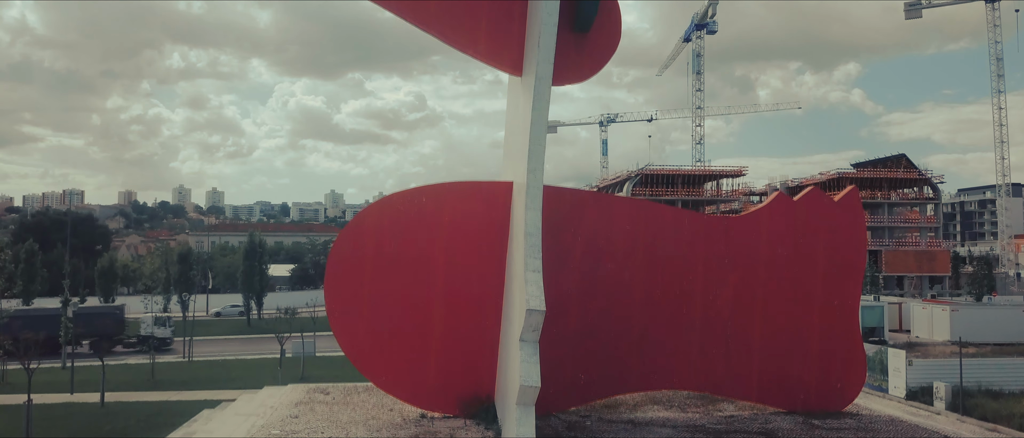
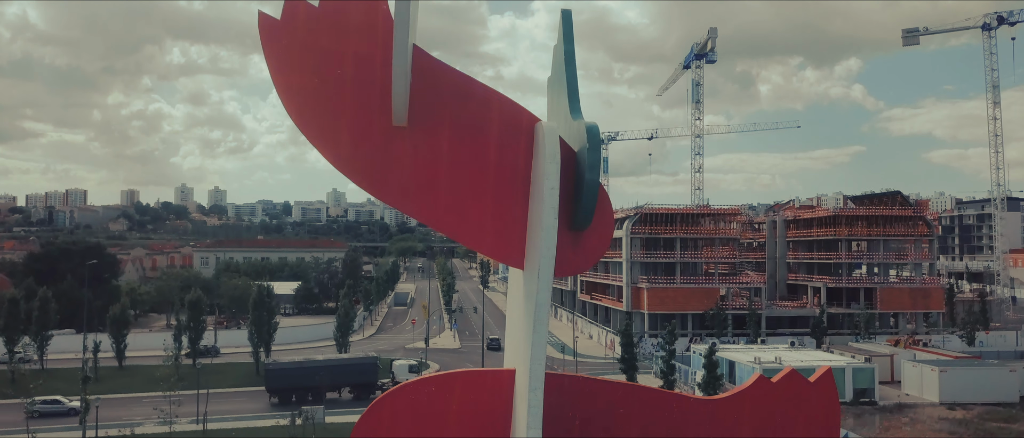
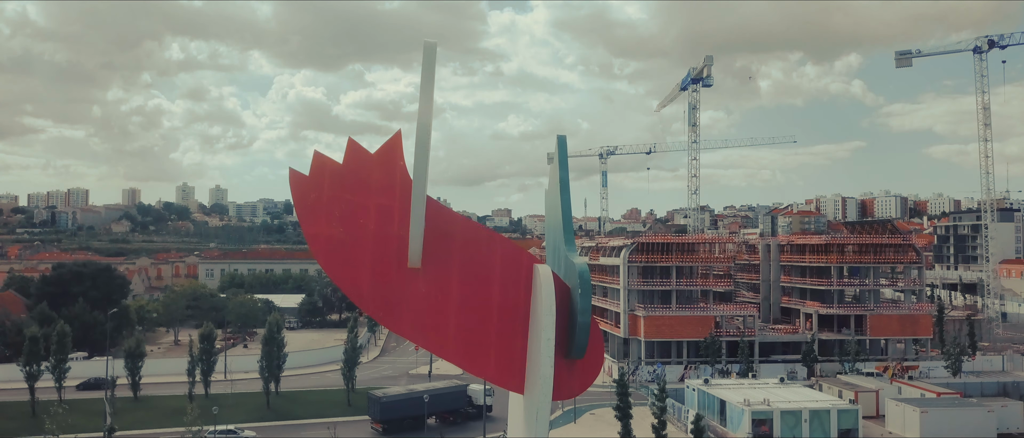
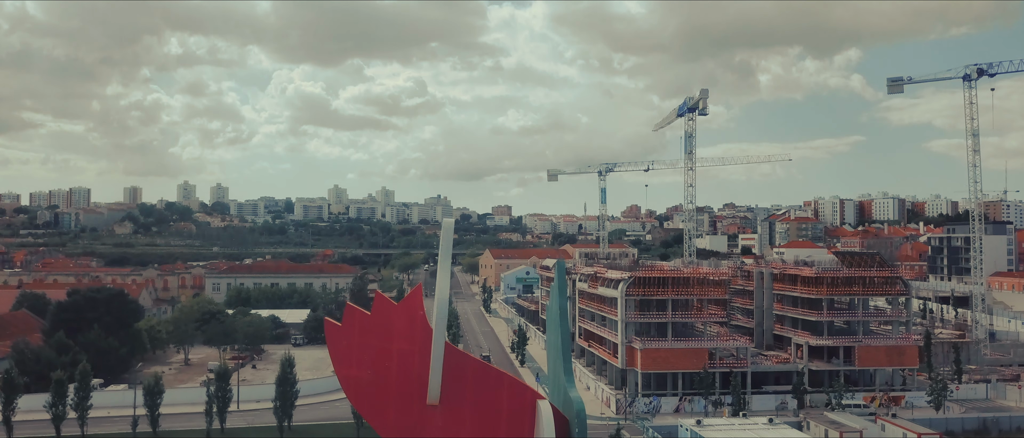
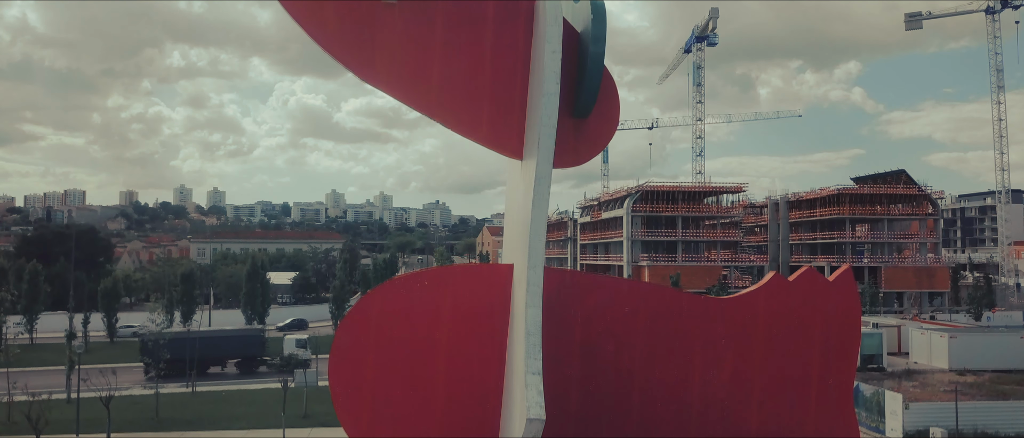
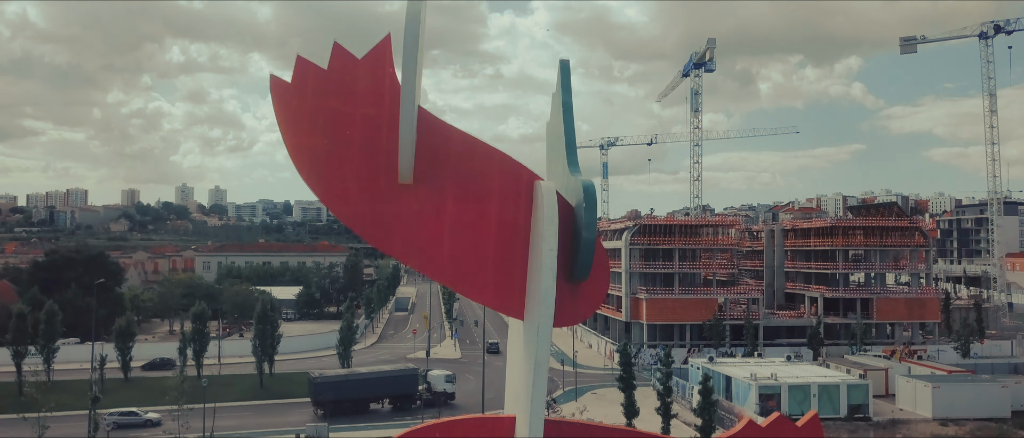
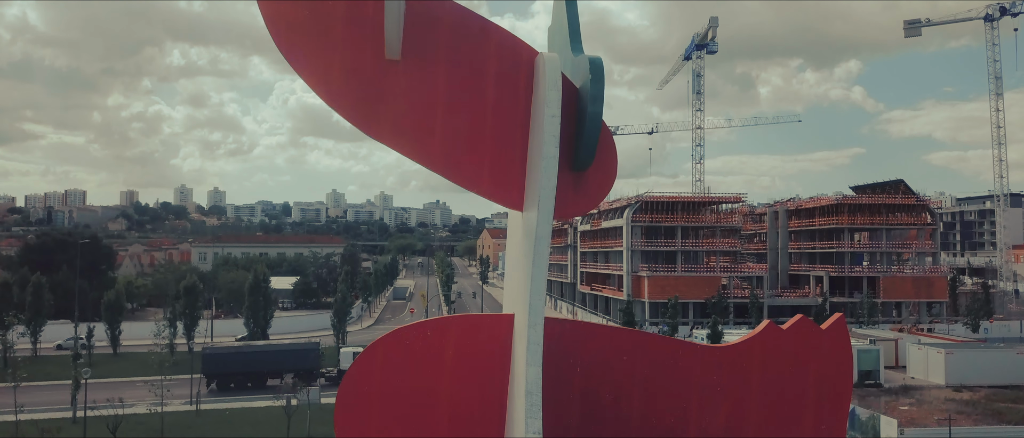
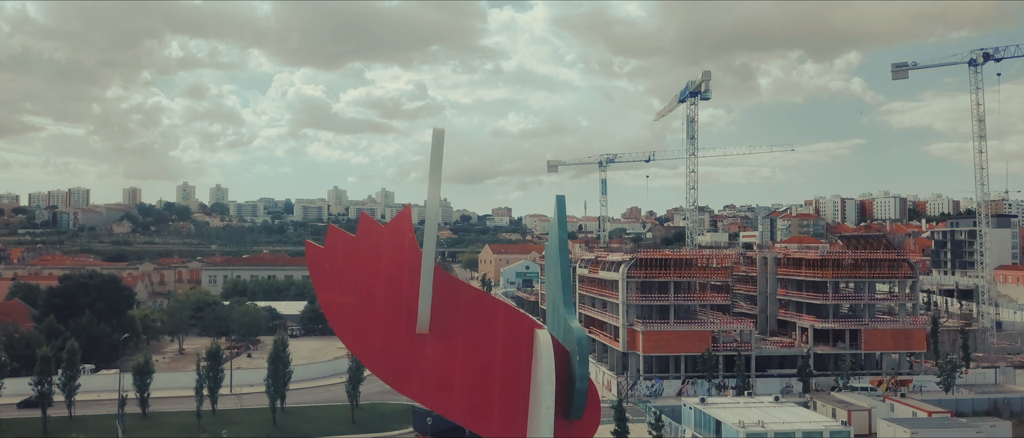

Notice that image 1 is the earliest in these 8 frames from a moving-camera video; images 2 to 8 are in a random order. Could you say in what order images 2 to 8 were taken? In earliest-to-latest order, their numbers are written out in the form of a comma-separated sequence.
5, 7, 2, 6, 3, 8, 4
